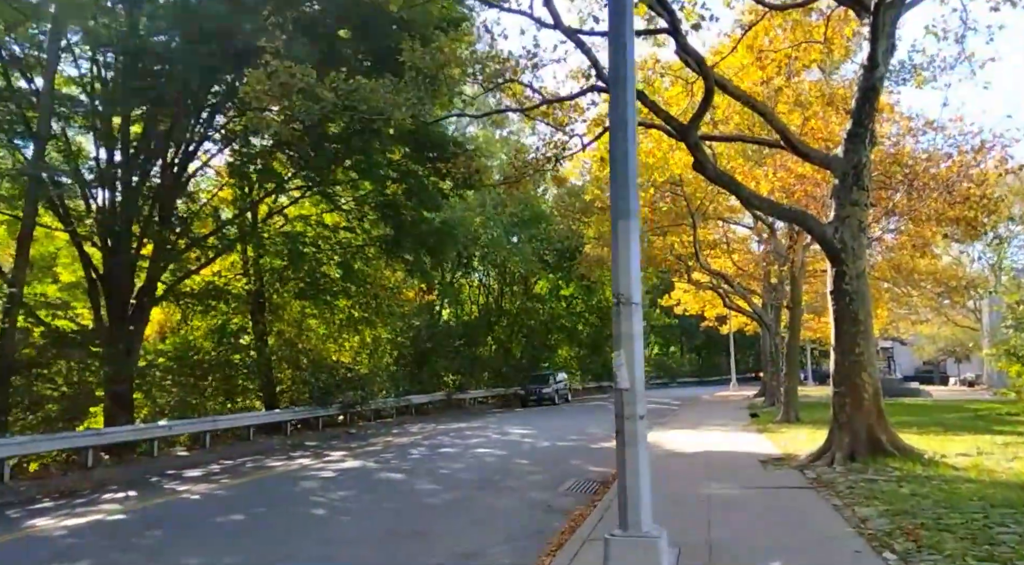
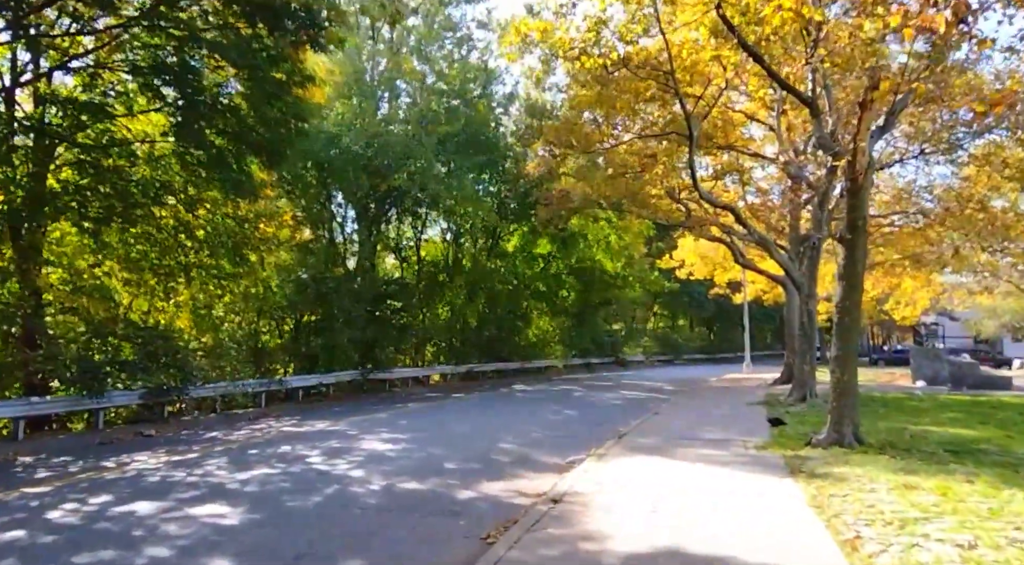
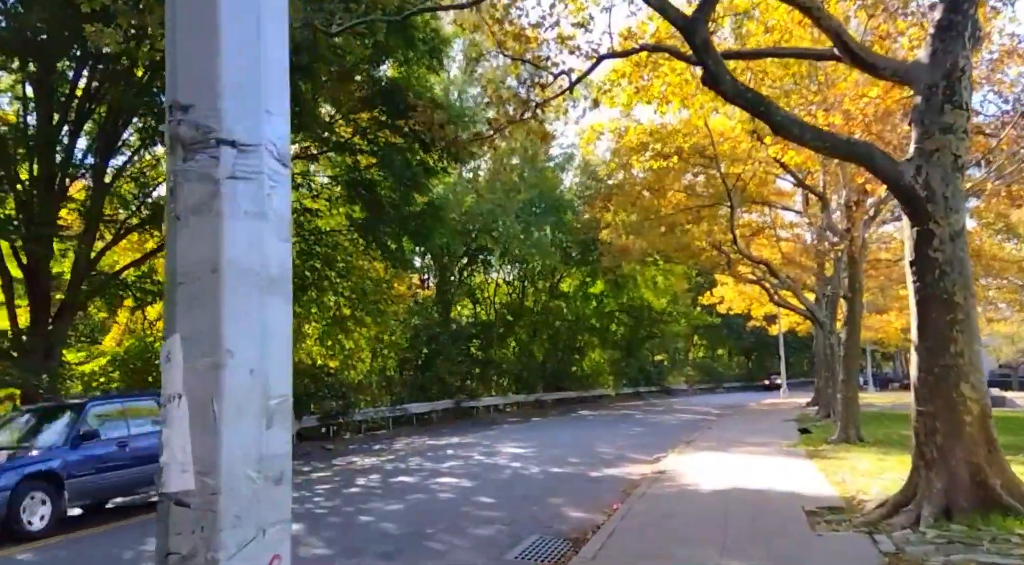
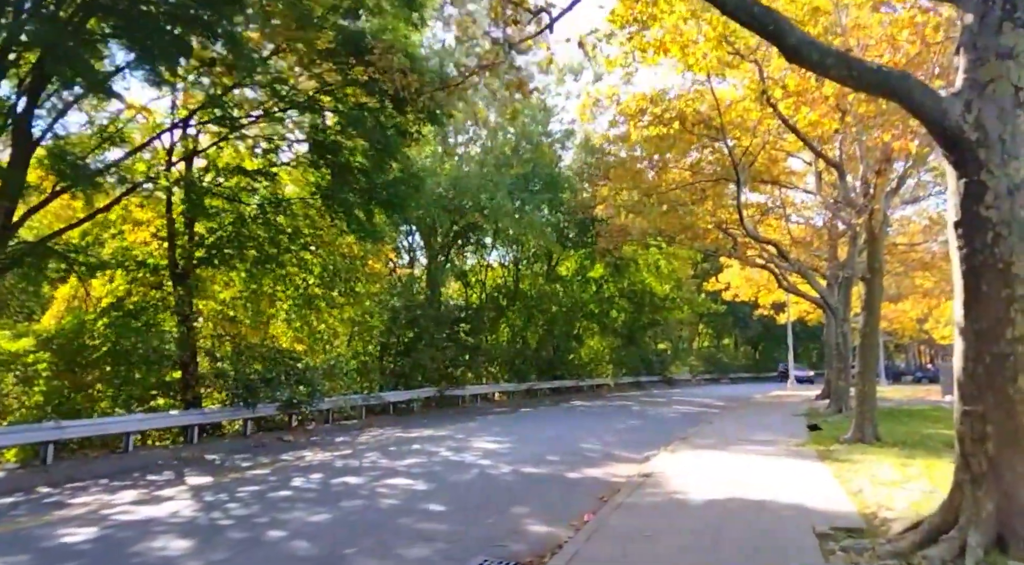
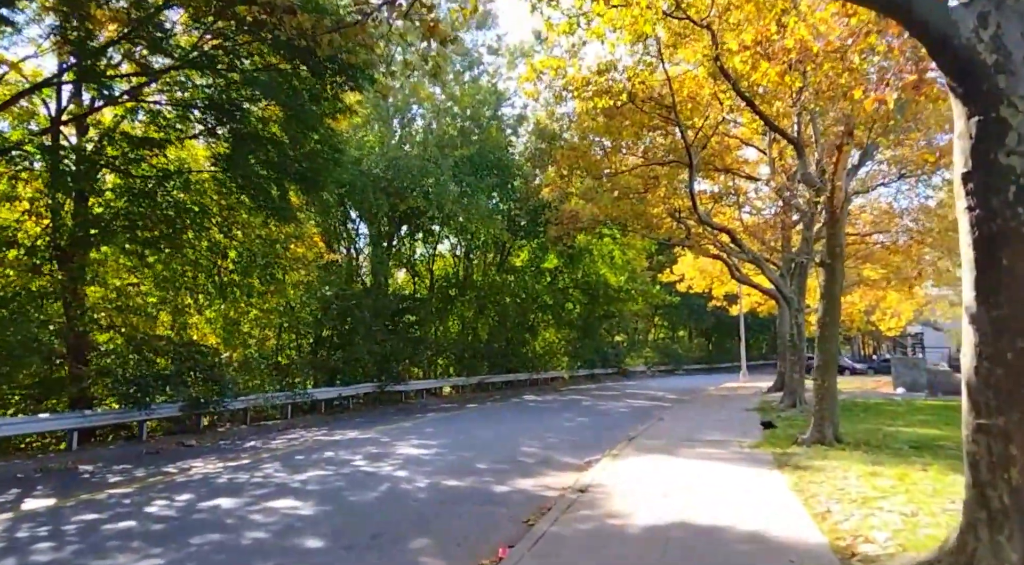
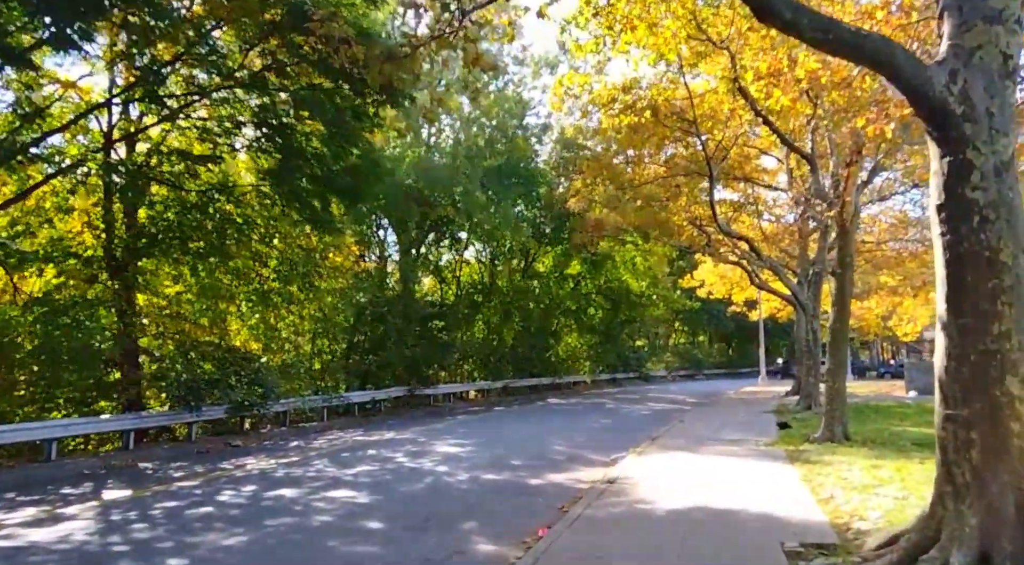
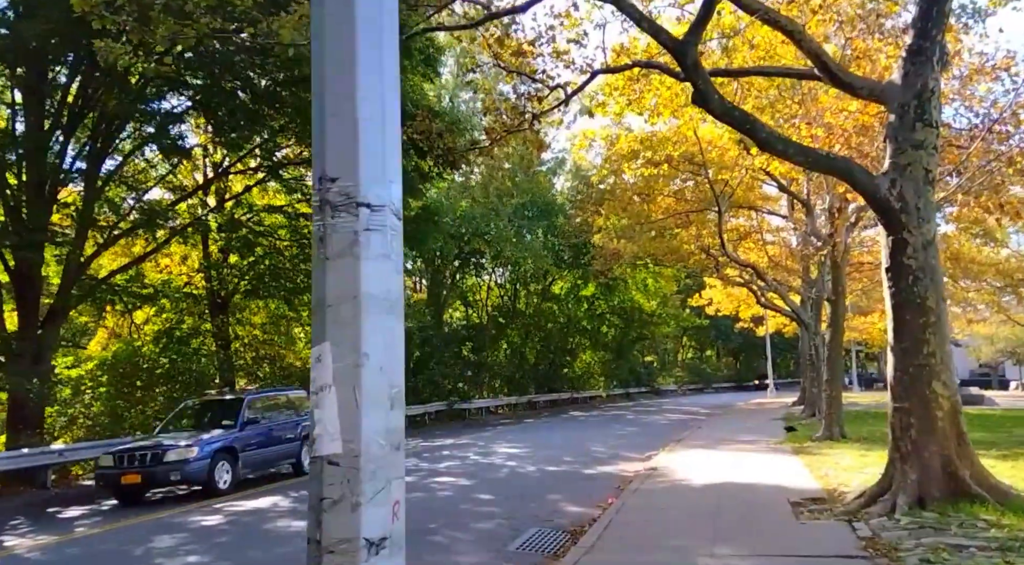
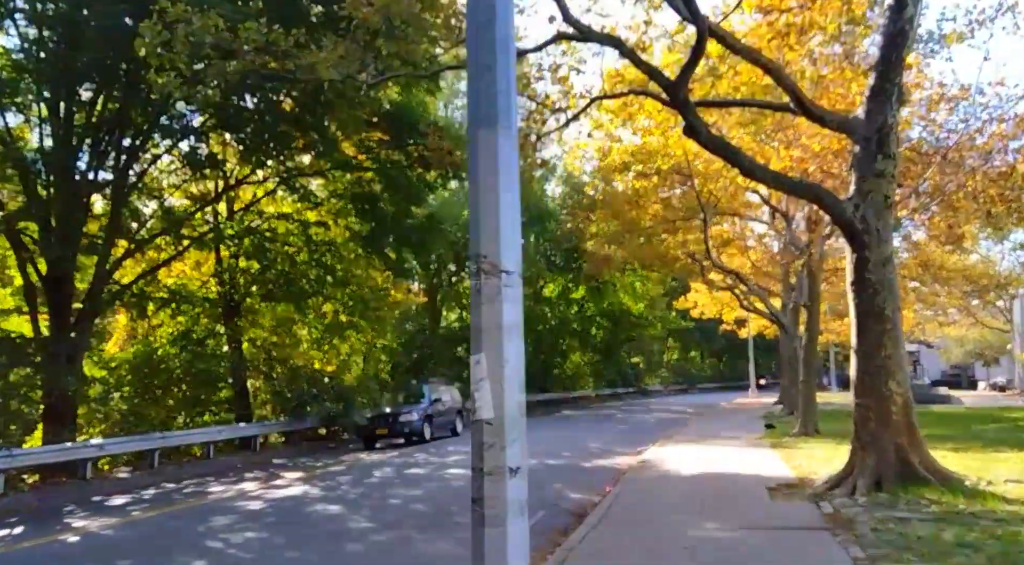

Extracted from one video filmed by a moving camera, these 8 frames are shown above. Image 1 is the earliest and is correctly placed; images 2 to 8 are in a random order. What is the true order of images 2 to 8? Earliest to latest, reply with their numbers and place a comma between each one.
8, 7, 3, 4, 6, 5, 2
